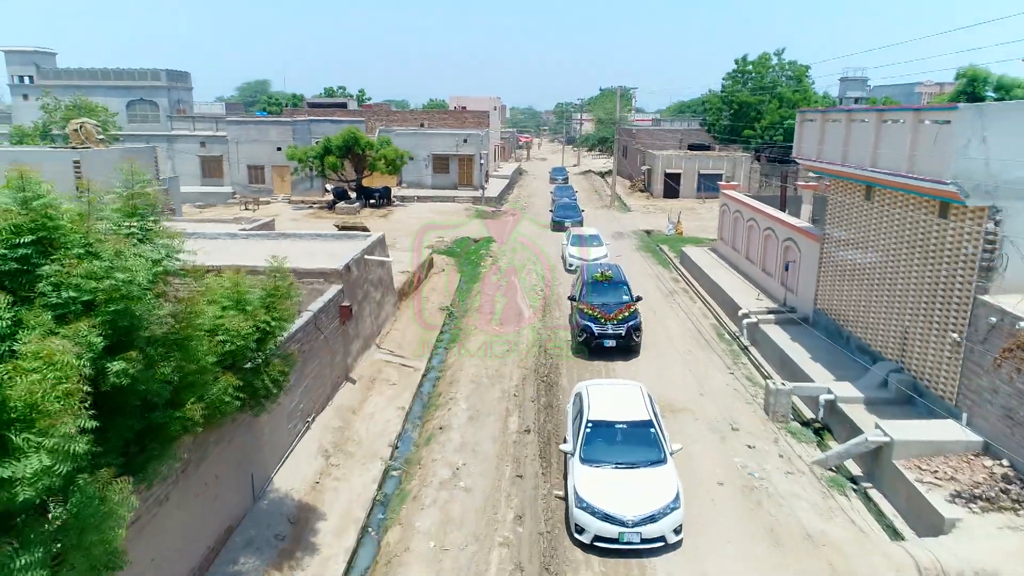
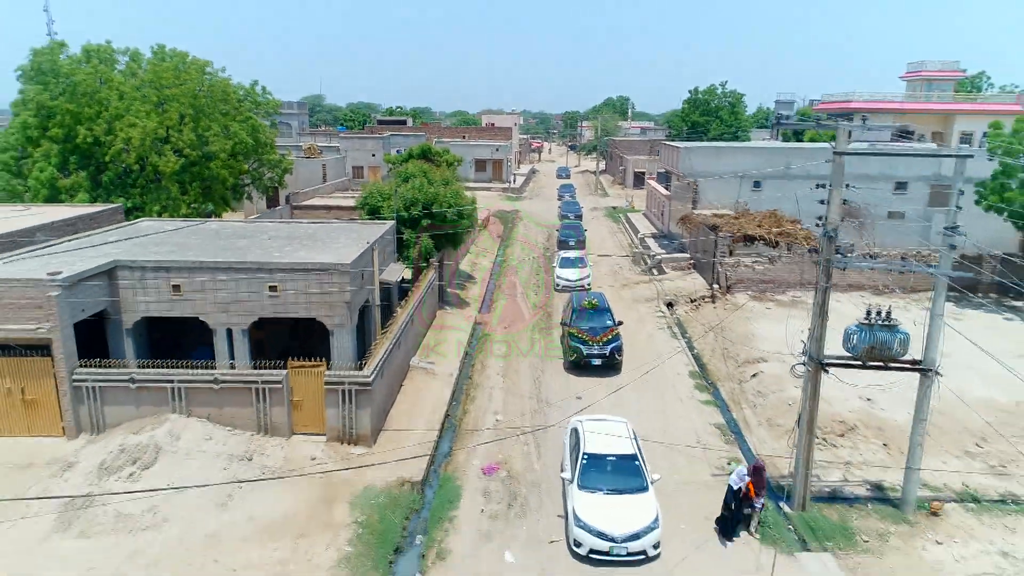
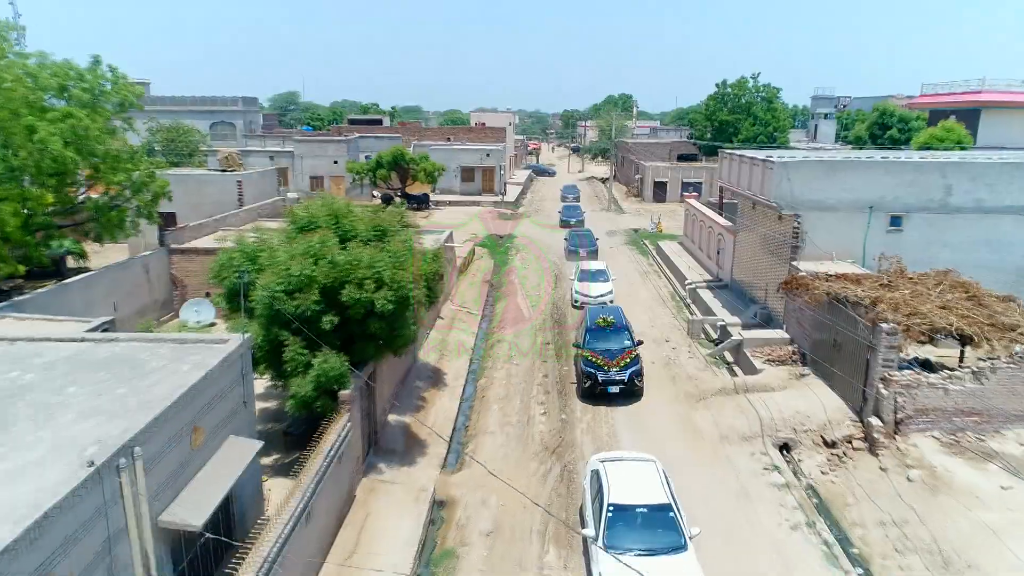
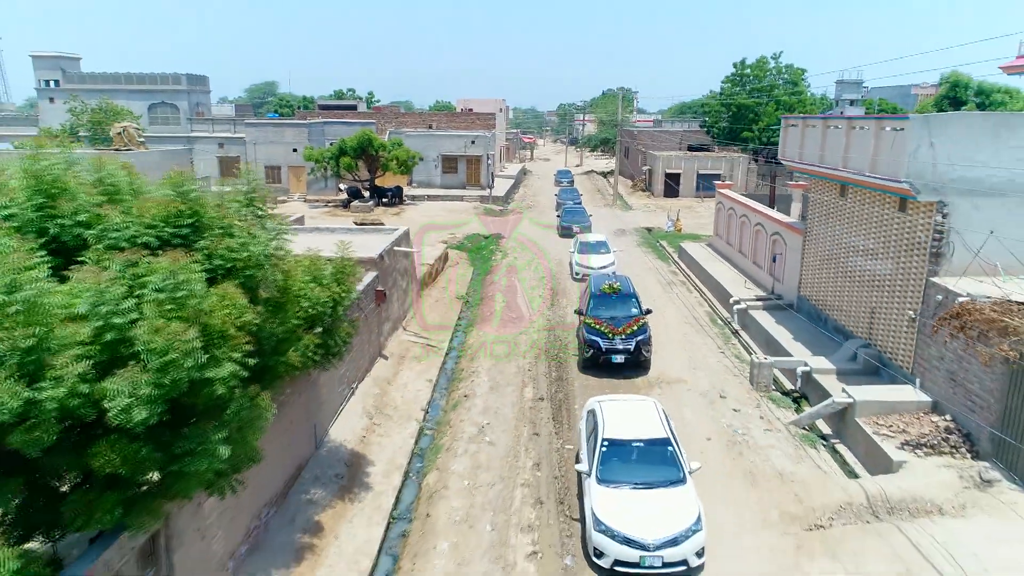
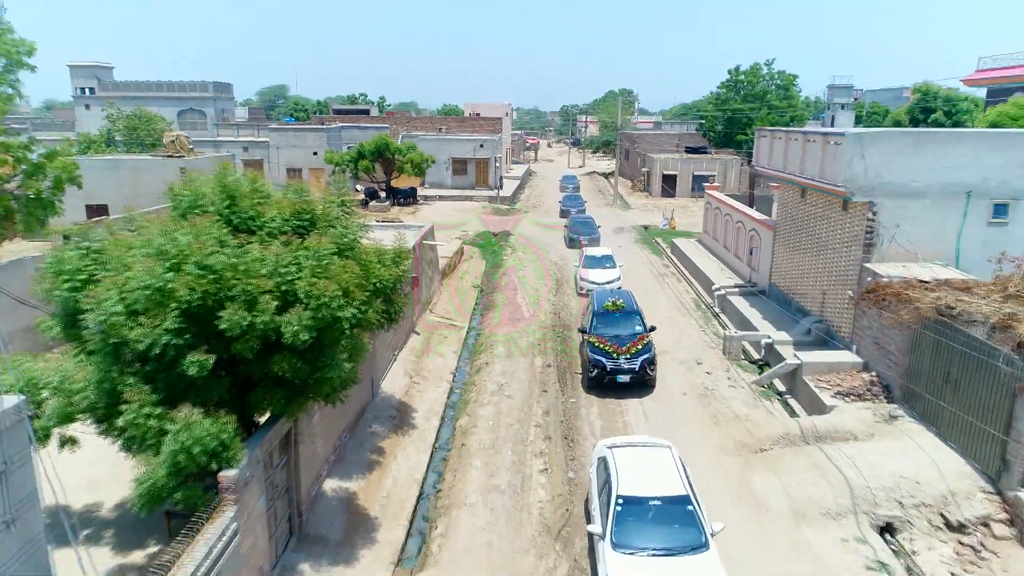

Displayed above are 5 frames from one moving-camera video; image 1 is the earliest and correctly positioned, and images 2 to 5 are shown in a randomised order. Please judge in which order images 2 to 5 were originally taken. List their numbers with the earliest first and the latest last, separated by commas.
4, 5, 3, 2
